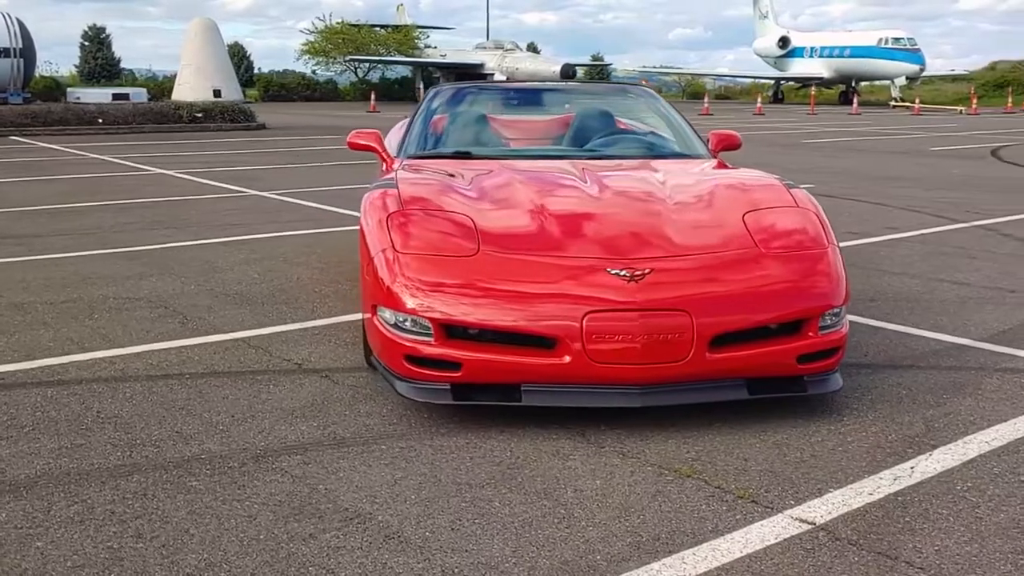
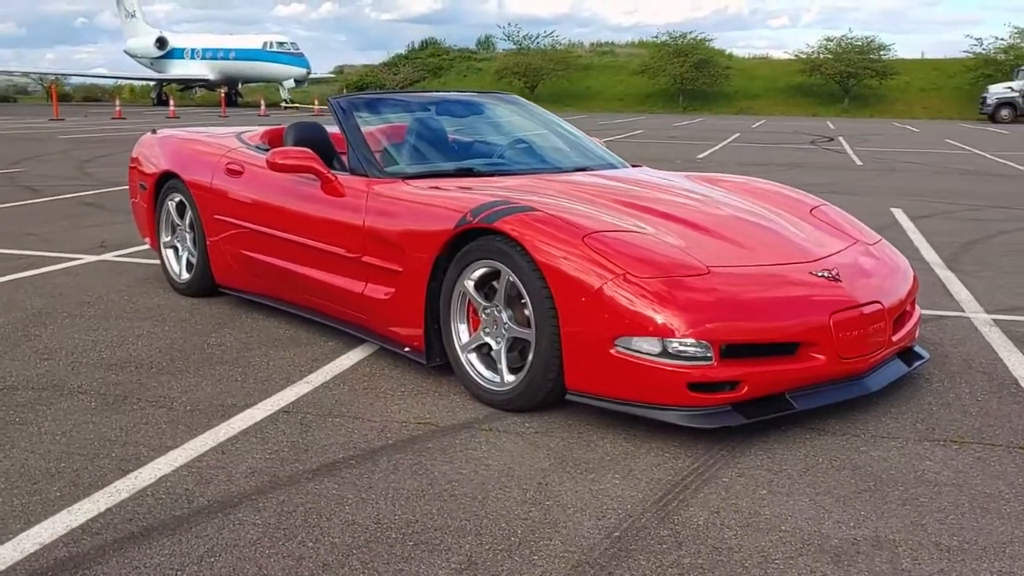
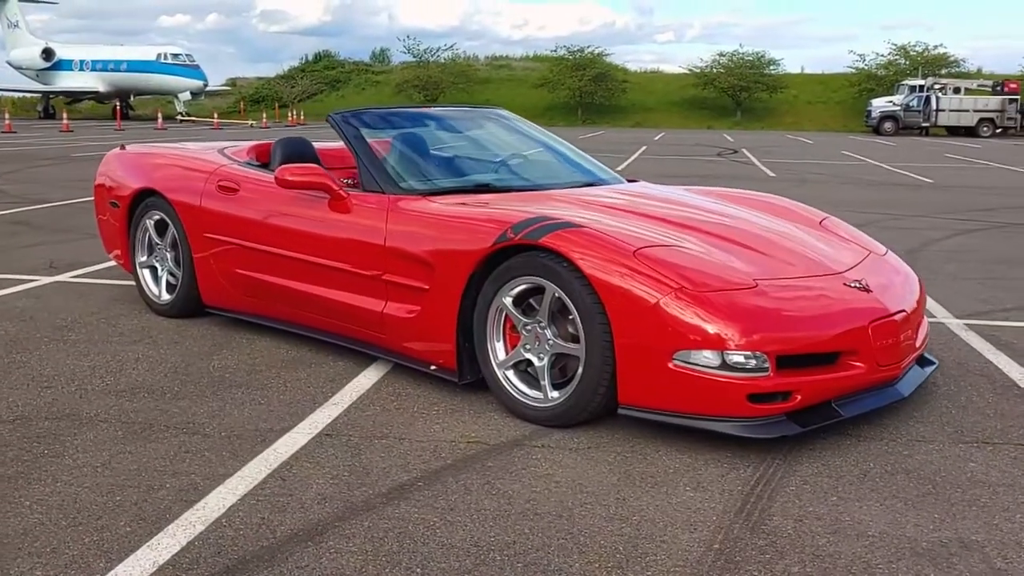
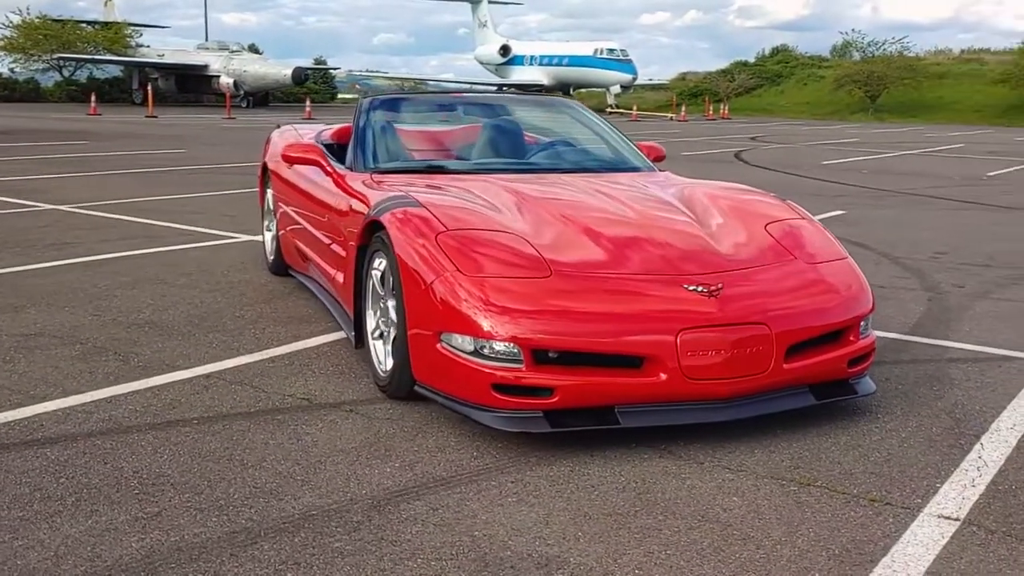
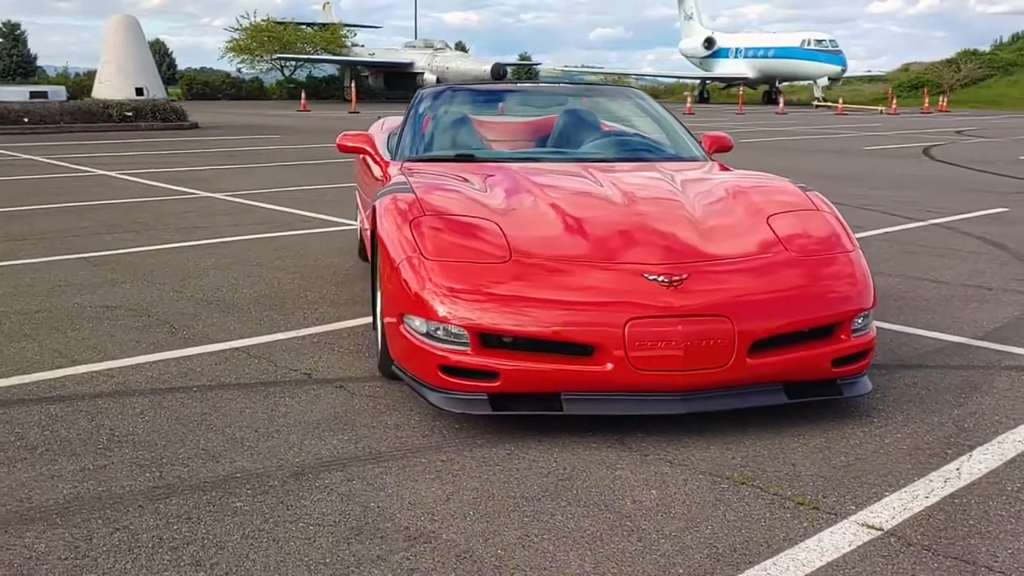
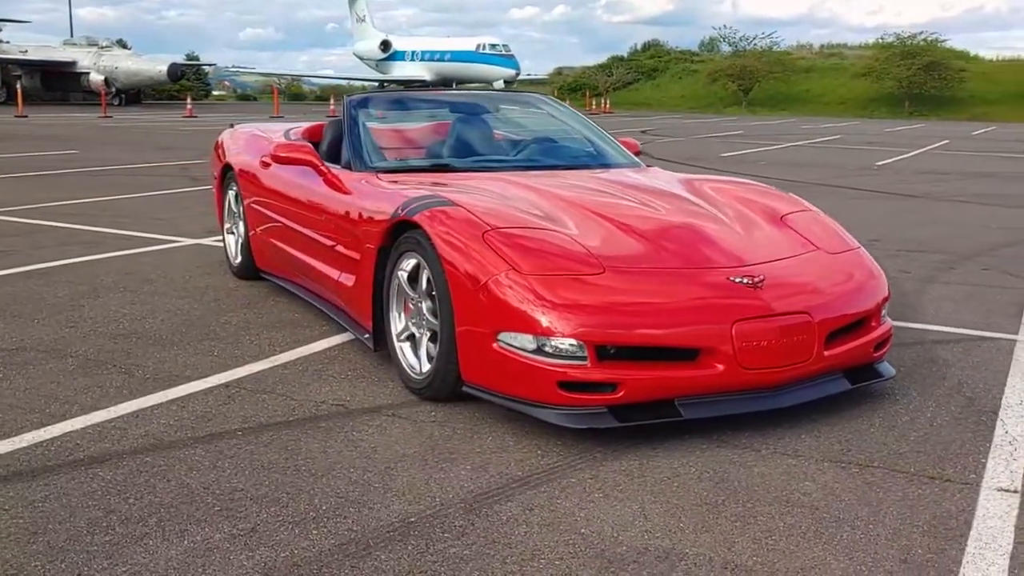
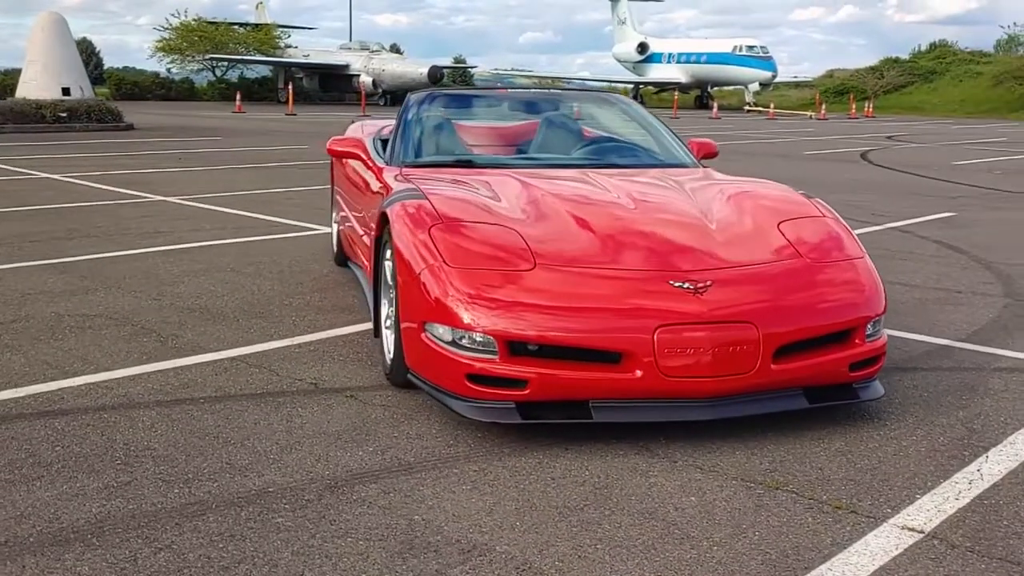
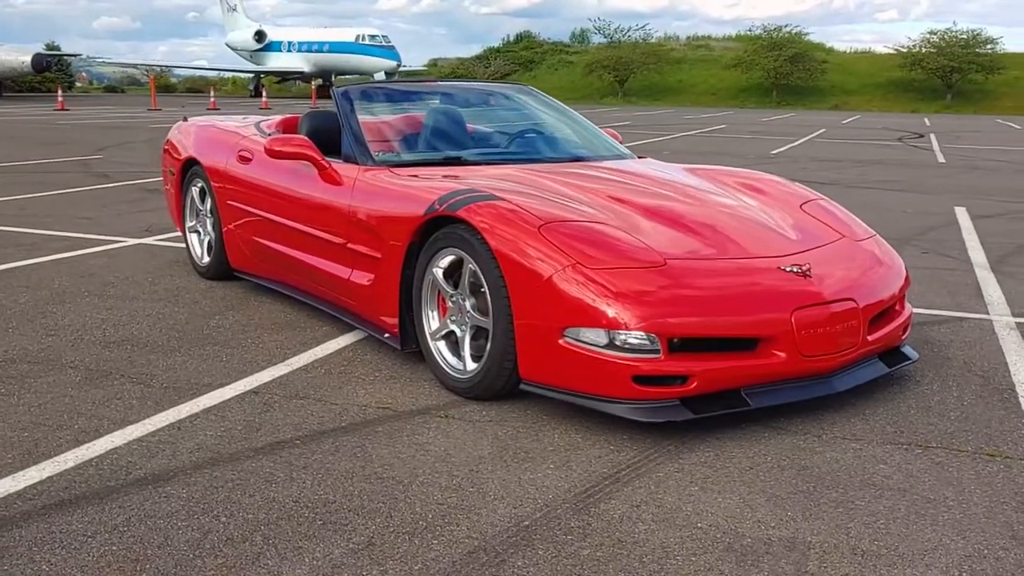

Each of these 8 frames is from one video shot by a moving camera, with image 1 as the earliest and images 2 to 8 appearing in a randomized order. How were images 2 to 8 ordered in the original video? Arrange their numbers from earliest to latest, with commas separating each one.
5, 7, 4, 6, 8, 2, 3
